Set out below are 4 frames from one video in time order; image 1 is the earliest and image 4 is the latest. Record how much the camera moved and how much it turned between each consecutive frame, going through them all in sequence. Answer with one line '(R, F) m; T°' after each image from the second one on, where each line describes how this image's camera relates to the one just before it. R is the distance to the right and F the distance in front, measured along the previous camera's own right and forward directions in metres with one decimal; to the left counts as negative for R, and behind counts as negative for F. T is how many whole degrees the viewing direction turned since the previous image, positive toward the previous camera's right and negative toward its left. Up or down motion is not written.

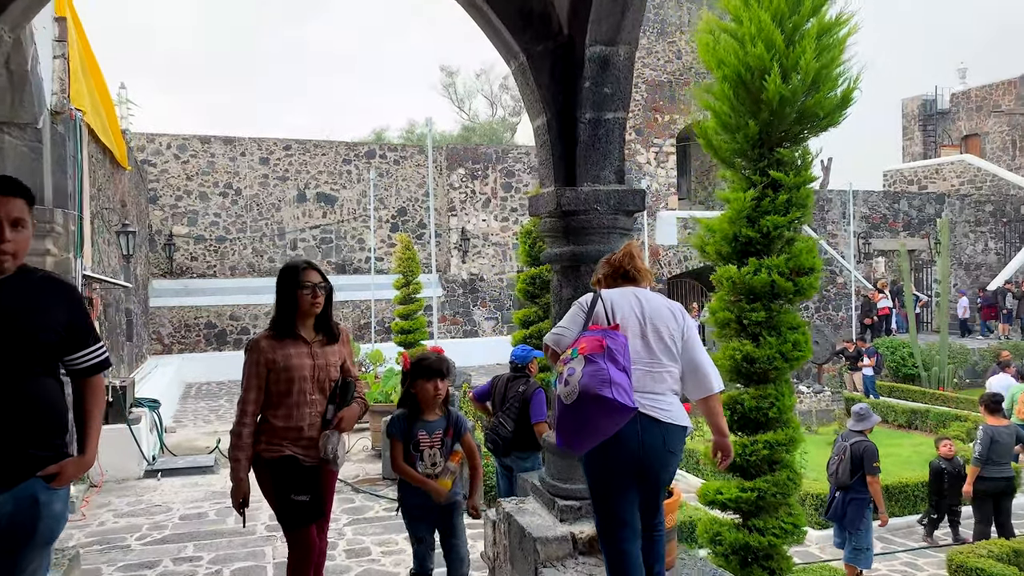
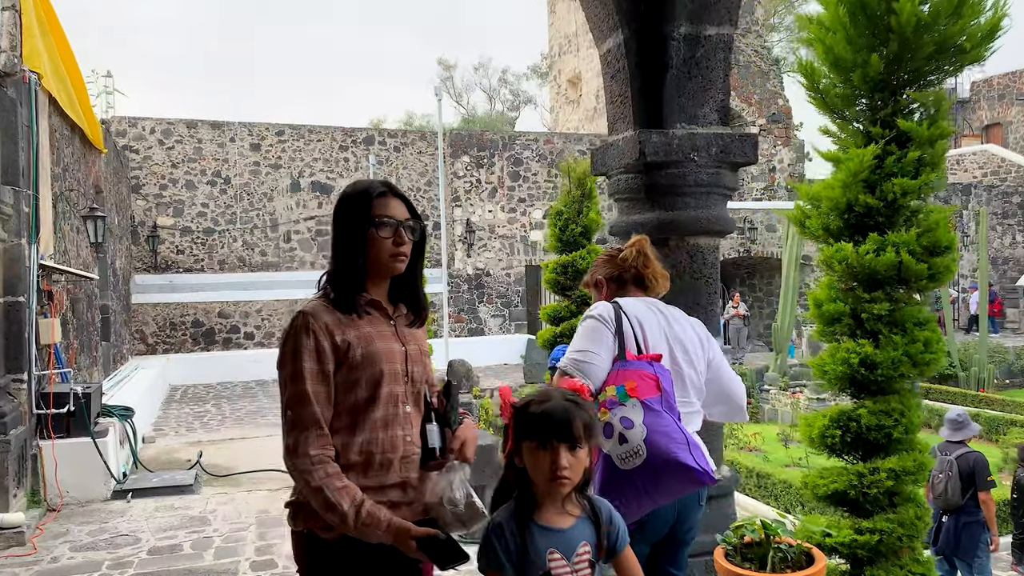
(-0.2, +0.9) m; 0°
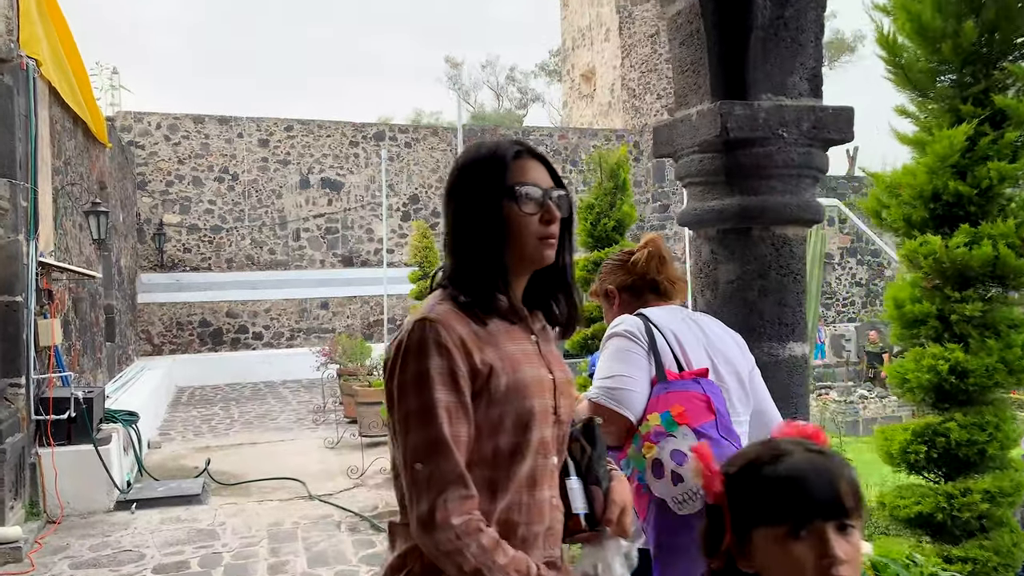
(-0.1, +0.3) m; 0°
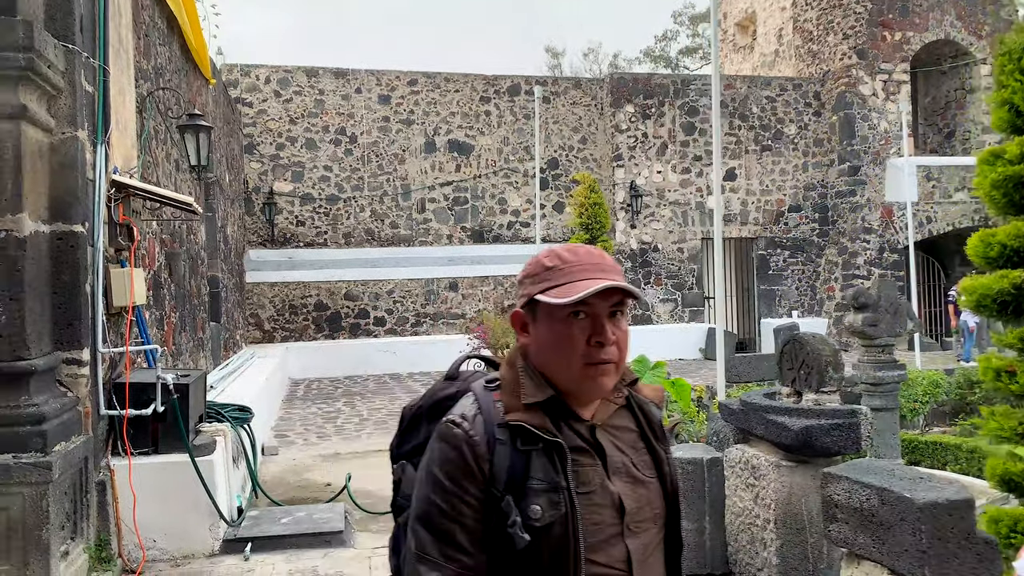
(-1.0, +2.0) m; -6°
